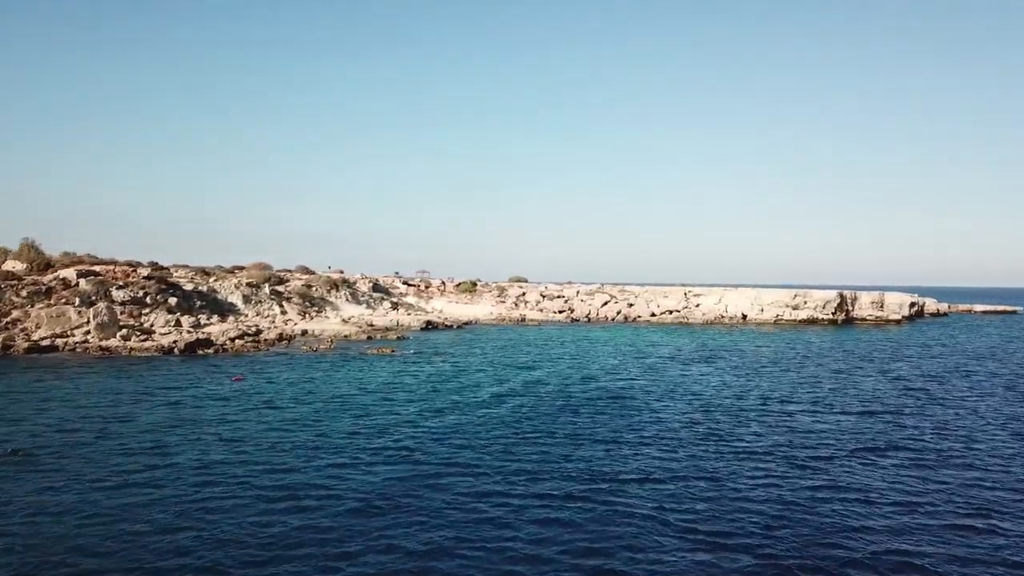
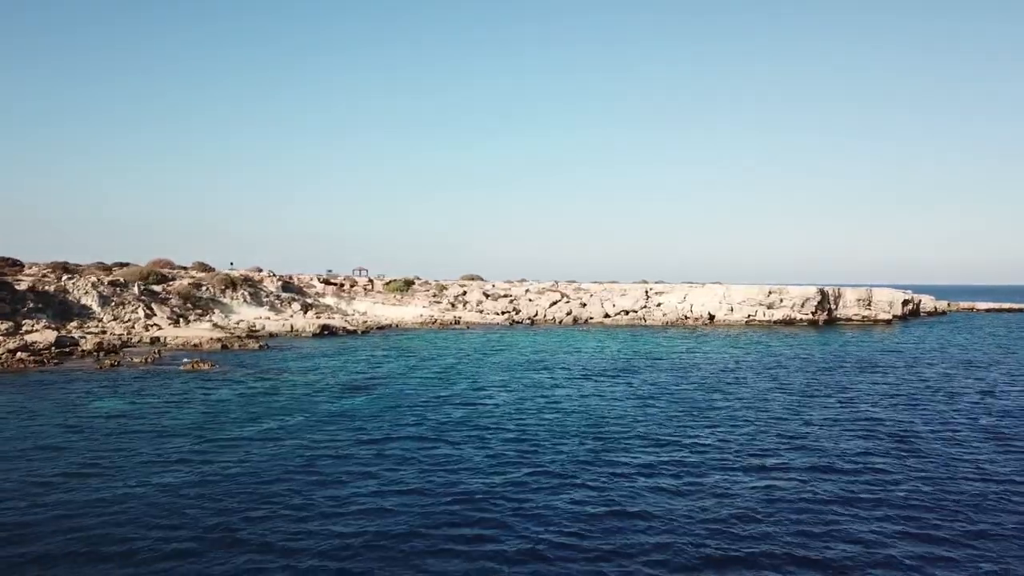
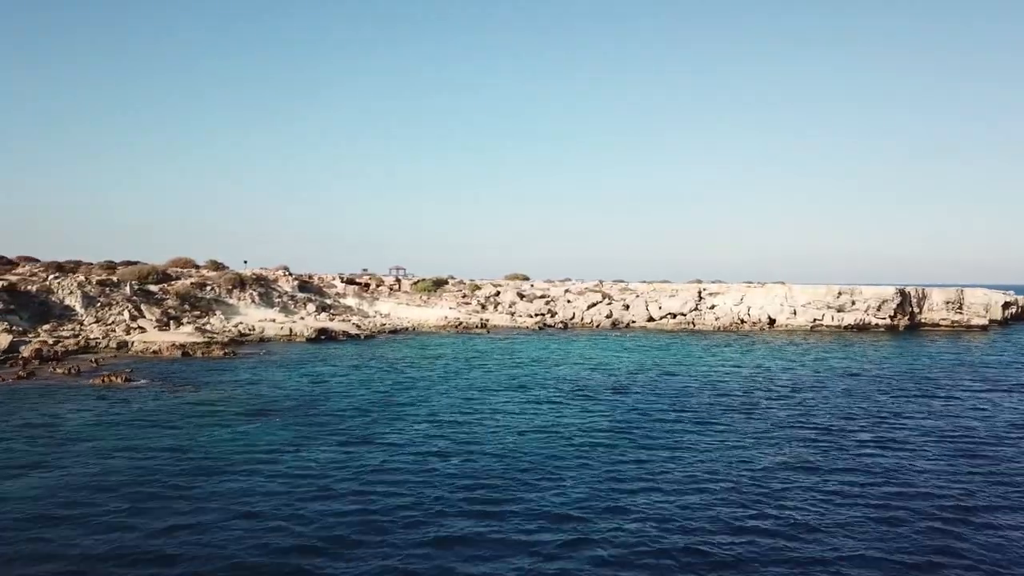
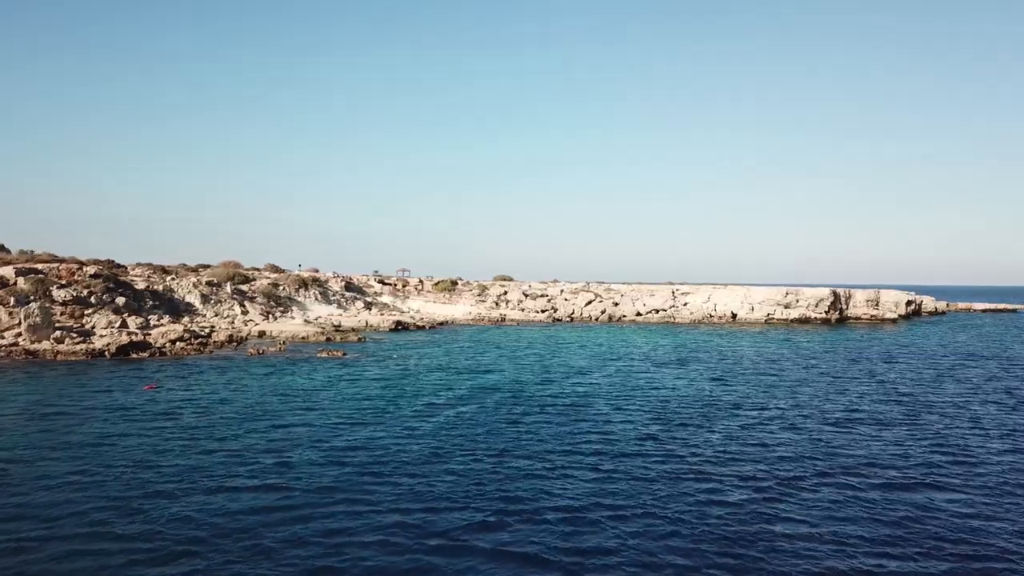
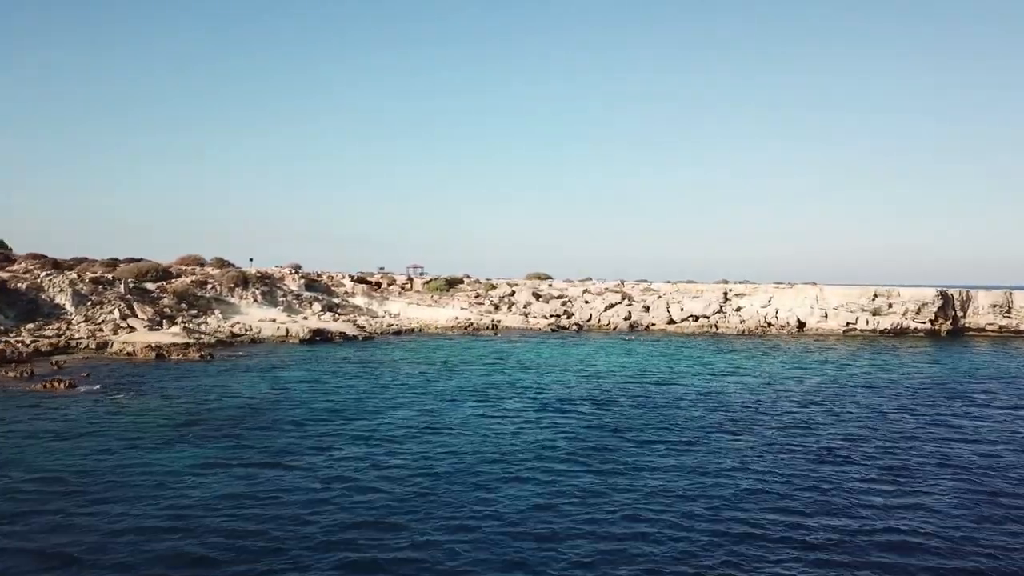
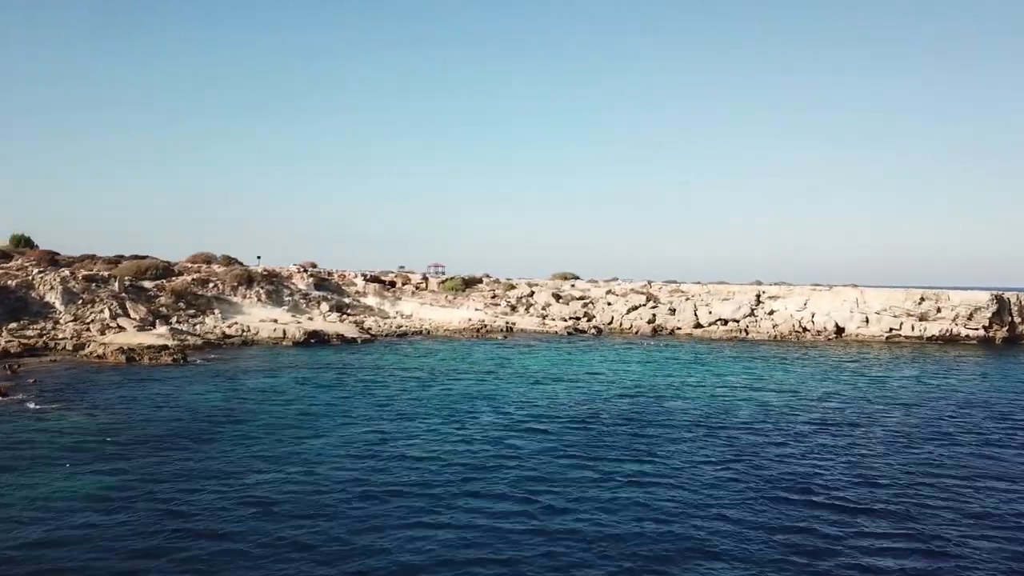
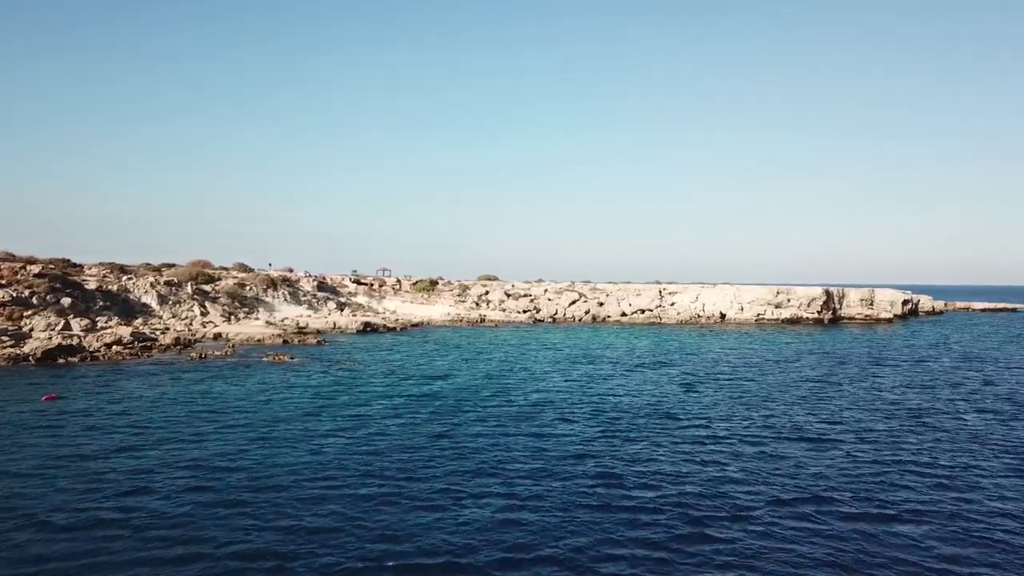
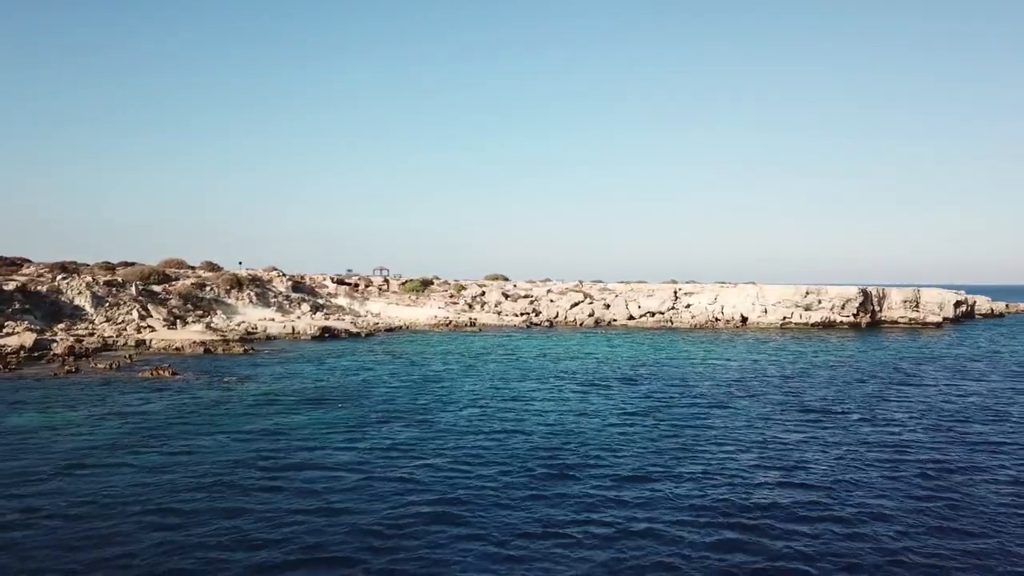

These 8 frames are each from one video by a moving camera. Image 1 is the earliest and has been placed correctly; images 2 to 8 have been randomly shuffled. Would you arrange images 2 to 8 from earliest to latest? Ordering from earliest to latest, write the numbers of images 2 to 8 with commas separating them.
4, 7, 2, 8, 3, 5, 6
